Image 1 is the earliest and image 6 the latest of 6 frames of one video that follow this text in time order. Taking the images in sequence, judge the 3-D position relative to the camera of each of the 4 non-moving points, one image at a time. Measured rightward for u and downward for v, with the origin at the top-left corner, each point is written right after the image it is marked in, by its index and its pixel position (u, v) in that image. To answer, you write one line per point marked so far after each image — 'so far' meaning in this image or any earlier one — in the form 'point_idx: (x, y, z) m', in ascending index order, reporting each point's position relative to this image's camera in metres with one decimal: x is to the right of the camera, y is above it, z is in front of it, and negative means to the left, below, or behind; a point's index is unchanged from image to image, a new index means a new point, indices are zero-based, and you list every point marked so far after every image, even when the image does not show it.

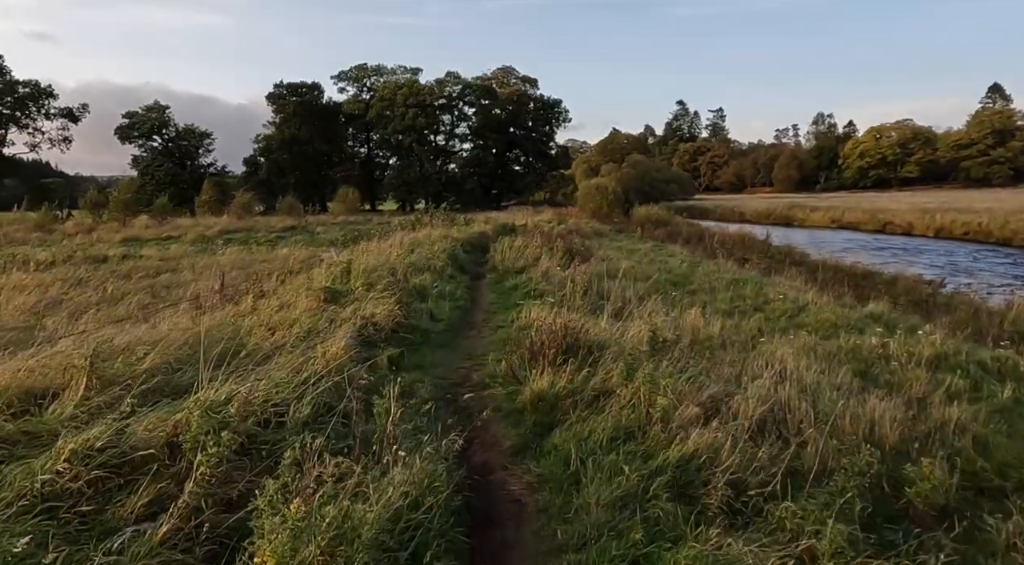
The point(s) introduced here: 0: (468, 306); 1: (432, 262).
0: (-0.7, -0.4, +12.9) m
1: (-1.6, +0.4, +16.0) m
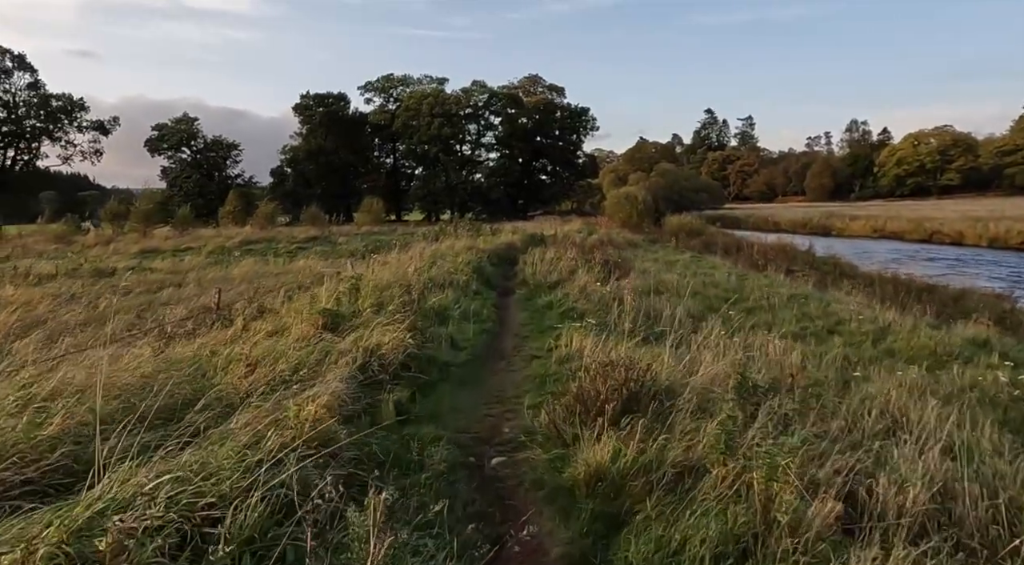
0: (-0.2, -0.6, +11.0) m
1: (-1.0, +0.1, +14.2) m
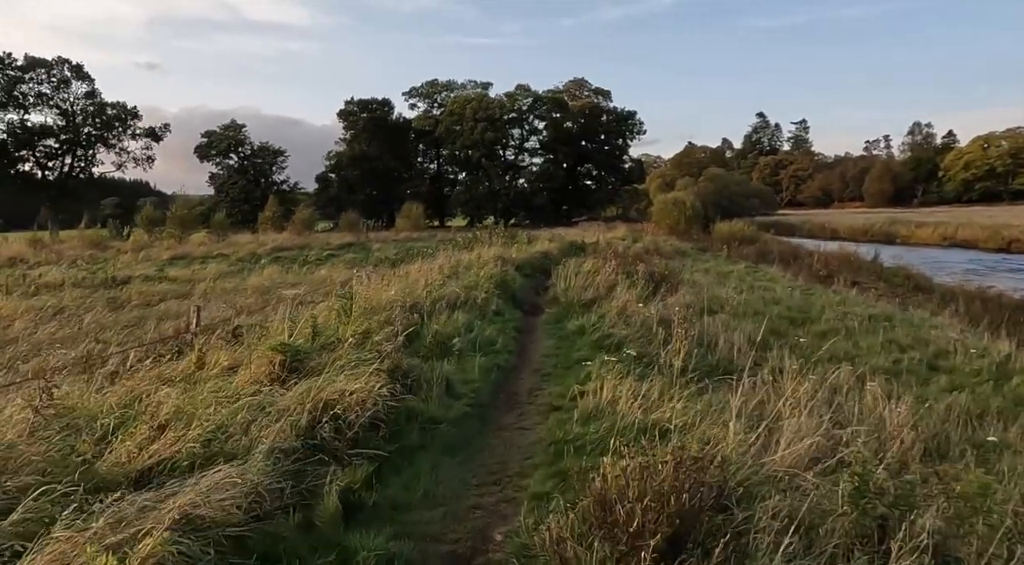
0: (0.0, -0.9, +9.0) m
1: (-0.6, -0.2, +12.2) m
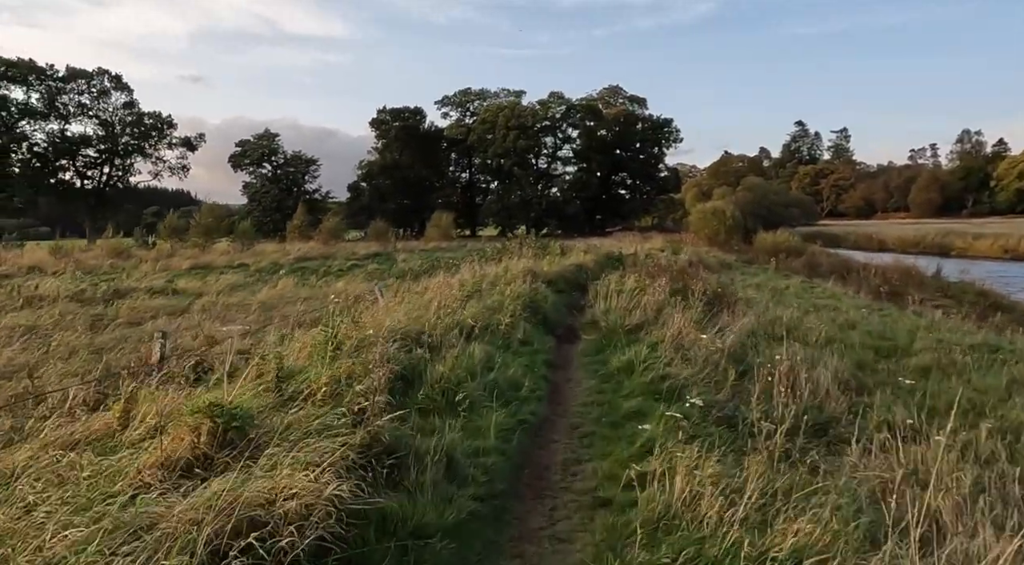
0: (+0.3, -1.1, +6.9) m
1: (-0.2, -0.5, +10.1) m
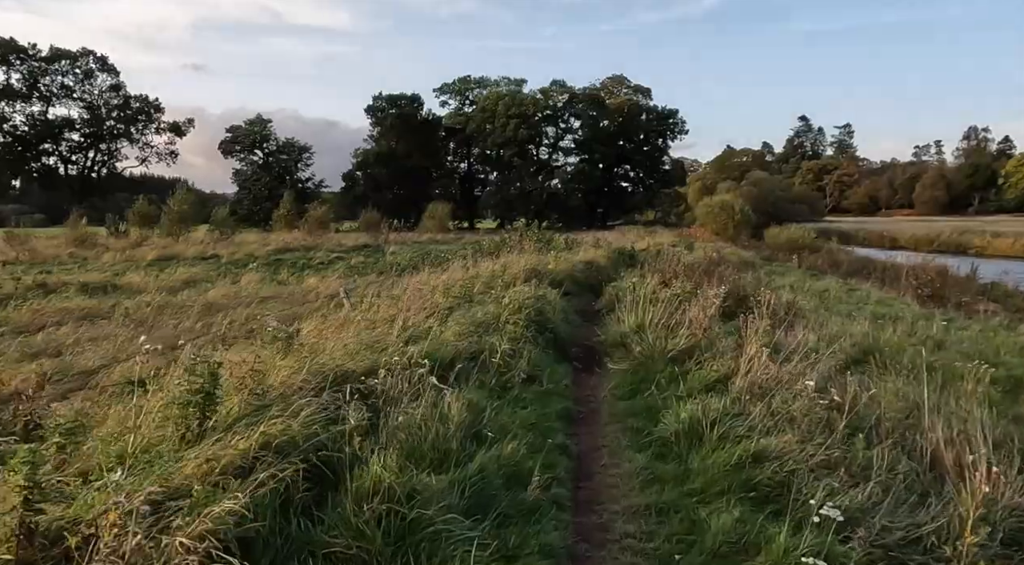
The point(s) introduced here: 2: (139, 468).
0: (+0.3, -1.2, +3.8) m
1: (-0.2, -0.5, +7.0) m
2: (-1.6, -0.8, +3.4) m
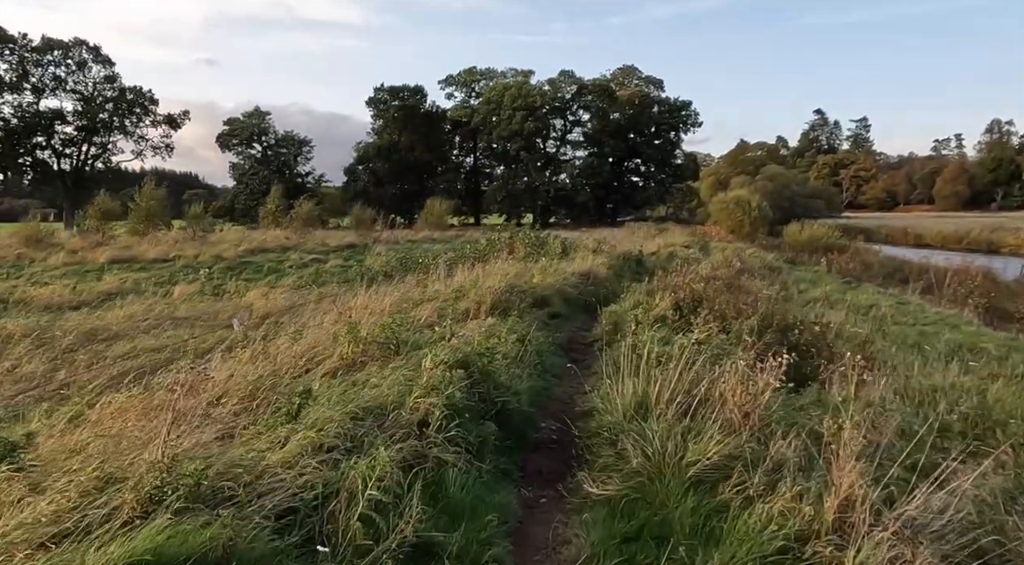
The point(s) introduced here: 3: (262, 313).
0: (-0.3, -1.6, +0.4) m
1: (-0.8, -0.9, +3.6) m
2: (-2.2, -1.2, 0.0) m
3: (-4.1, -0.5, +13.5) m
